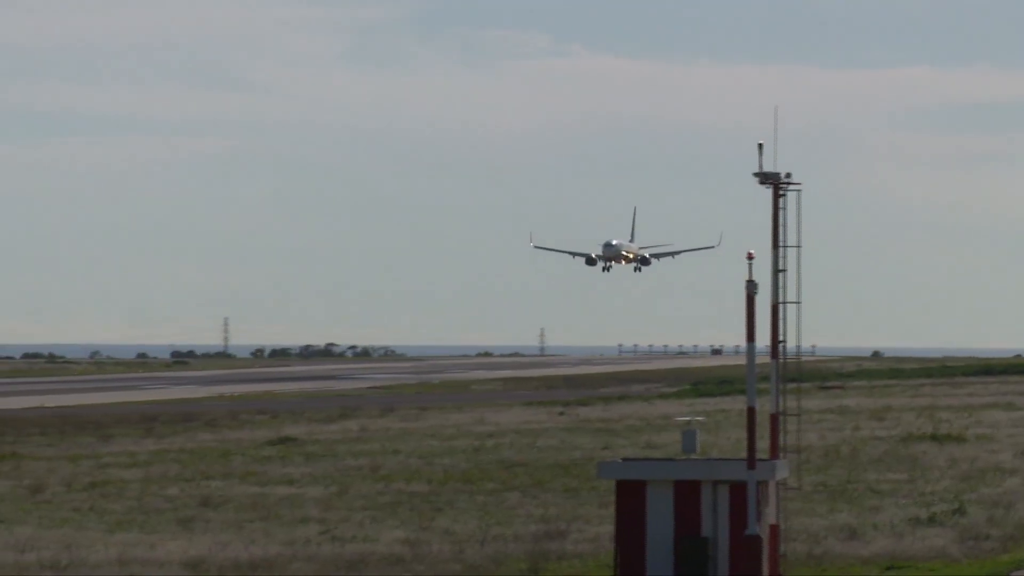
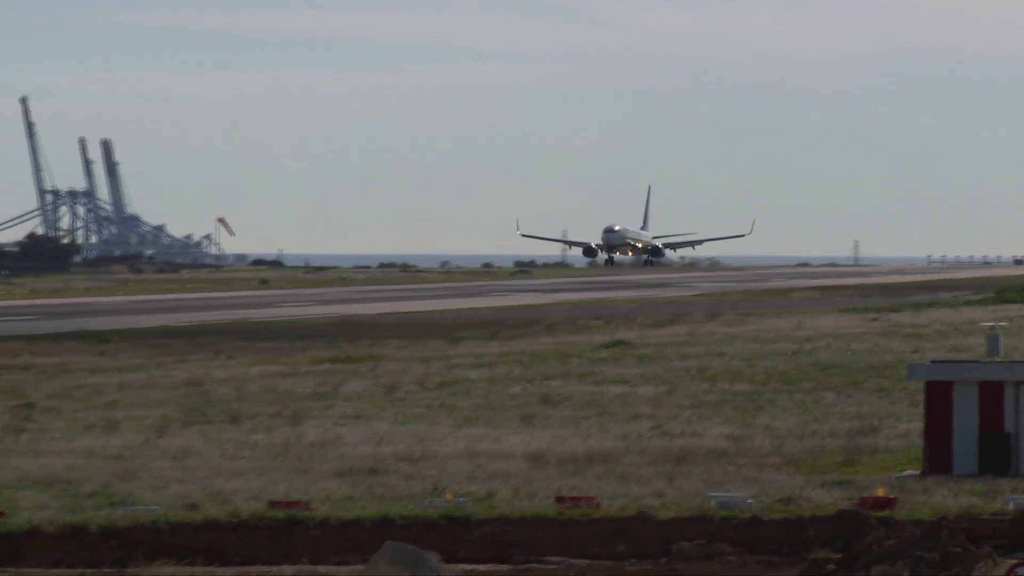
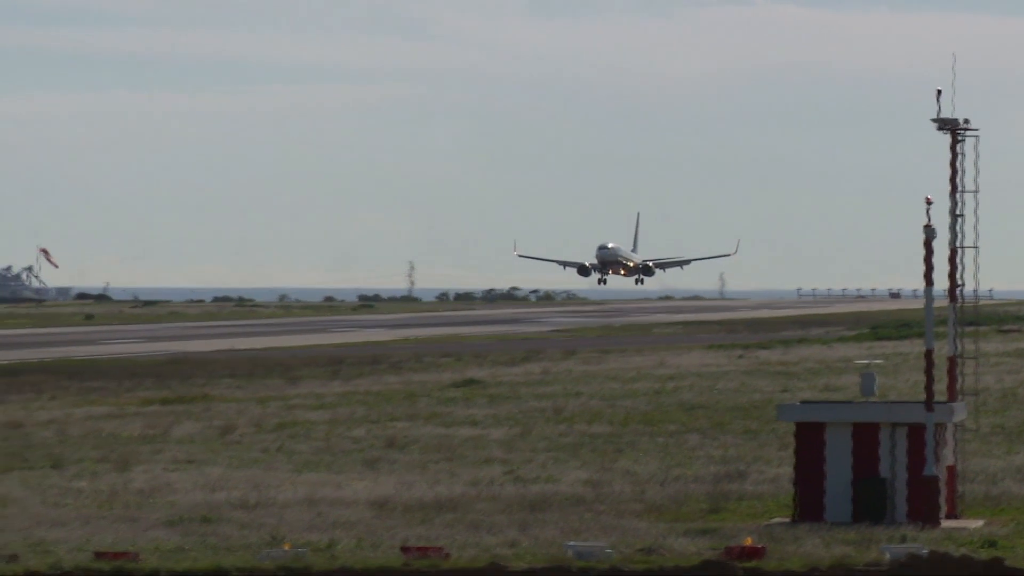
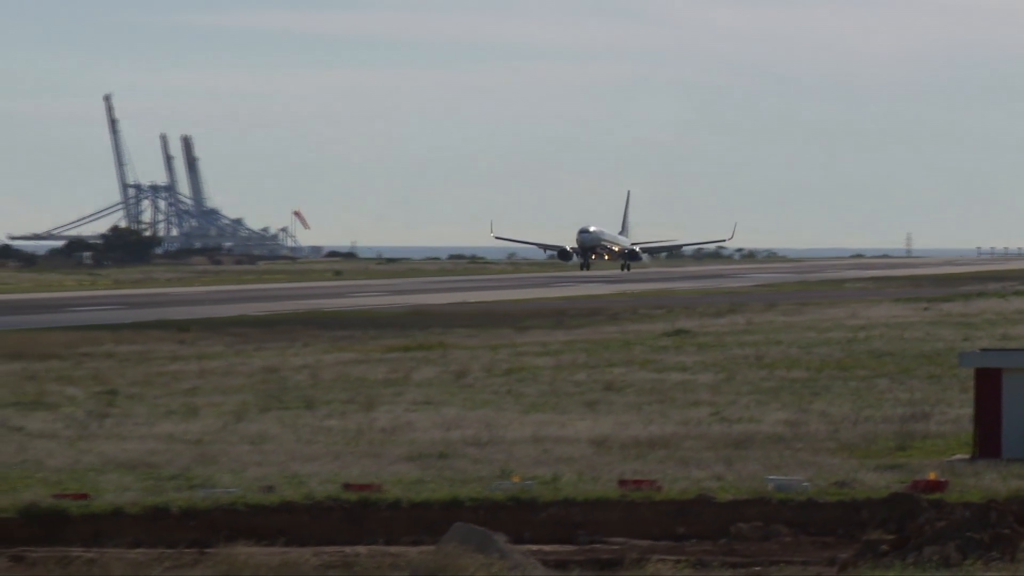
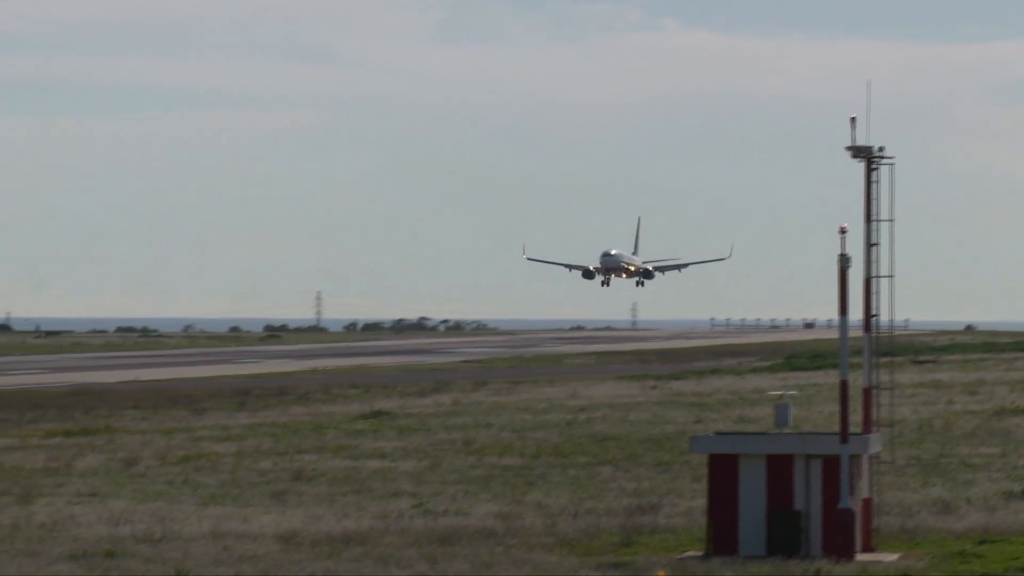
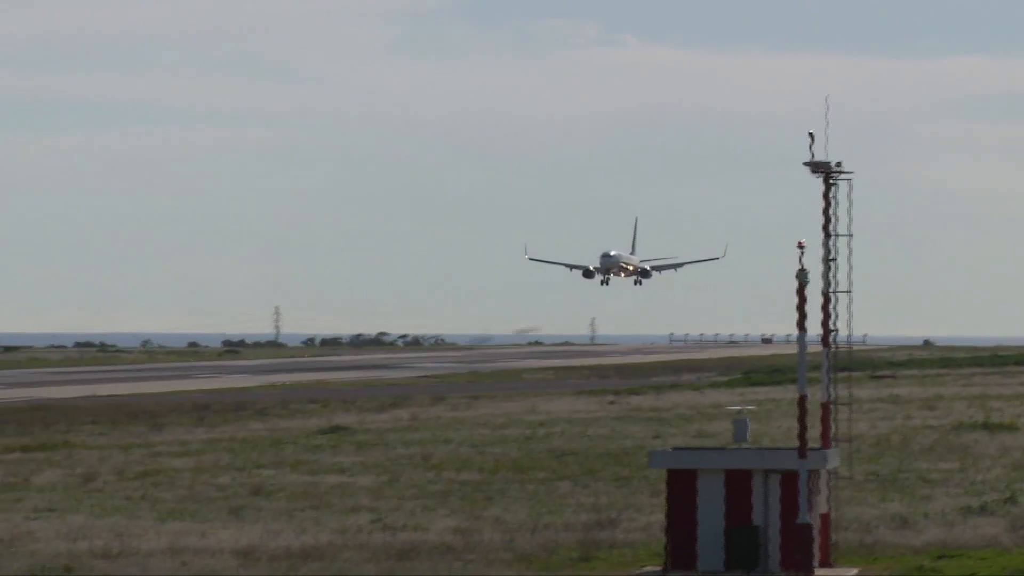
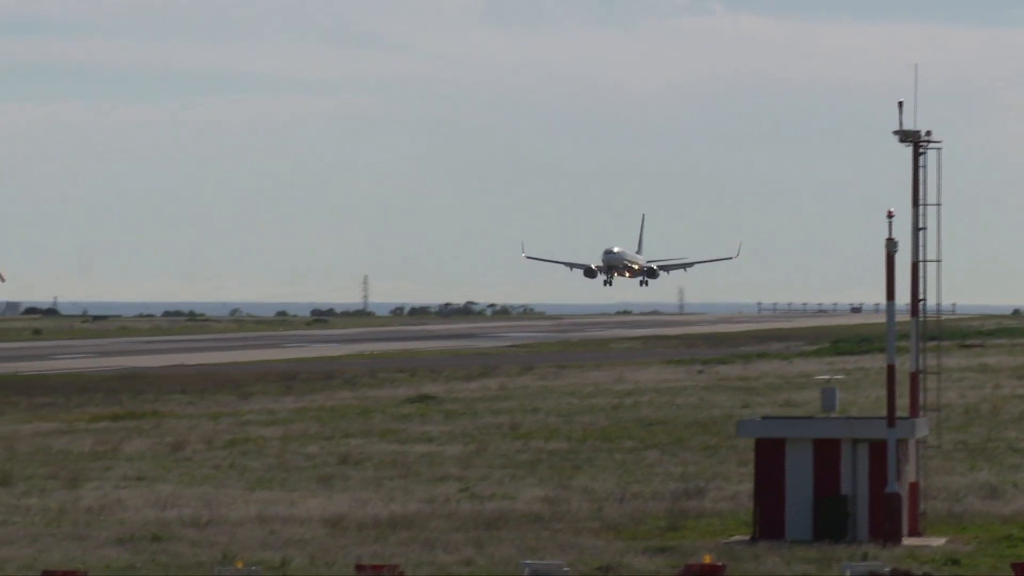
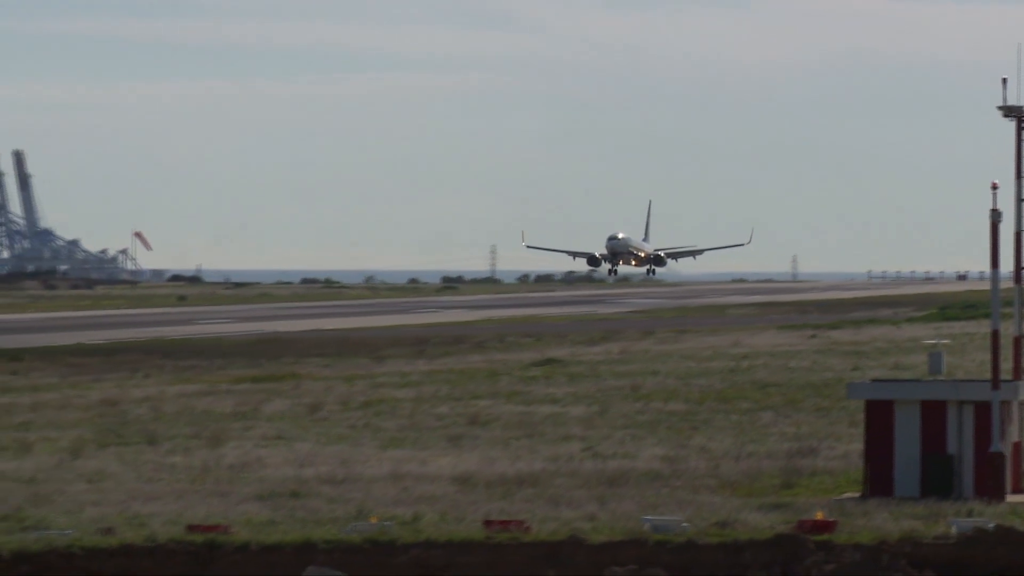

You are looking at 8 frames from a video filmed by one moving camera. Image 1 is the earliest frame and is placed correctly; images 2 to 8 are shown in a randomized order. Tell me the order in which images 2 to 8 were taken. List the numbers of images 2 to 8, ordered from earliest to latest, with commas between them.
6, 5, 7, 3, 8, 2, 4
